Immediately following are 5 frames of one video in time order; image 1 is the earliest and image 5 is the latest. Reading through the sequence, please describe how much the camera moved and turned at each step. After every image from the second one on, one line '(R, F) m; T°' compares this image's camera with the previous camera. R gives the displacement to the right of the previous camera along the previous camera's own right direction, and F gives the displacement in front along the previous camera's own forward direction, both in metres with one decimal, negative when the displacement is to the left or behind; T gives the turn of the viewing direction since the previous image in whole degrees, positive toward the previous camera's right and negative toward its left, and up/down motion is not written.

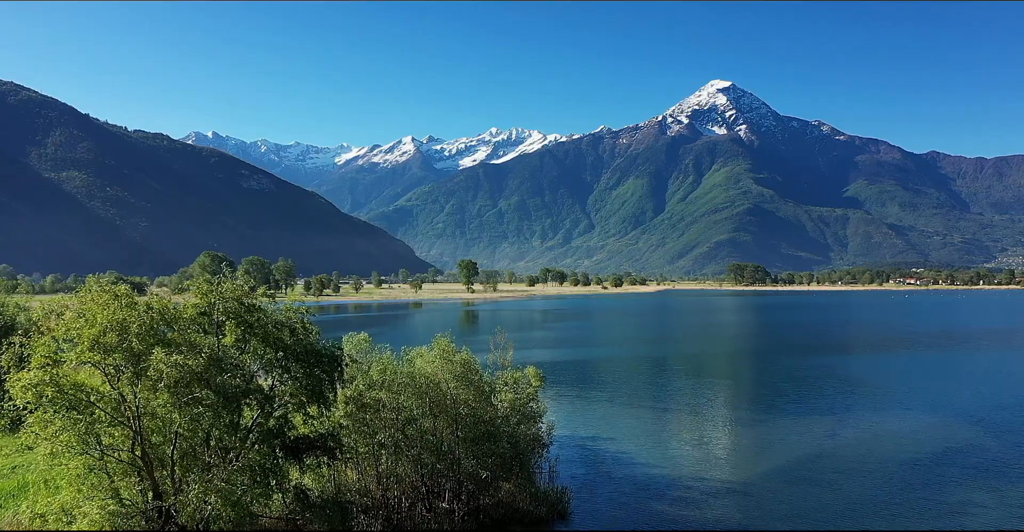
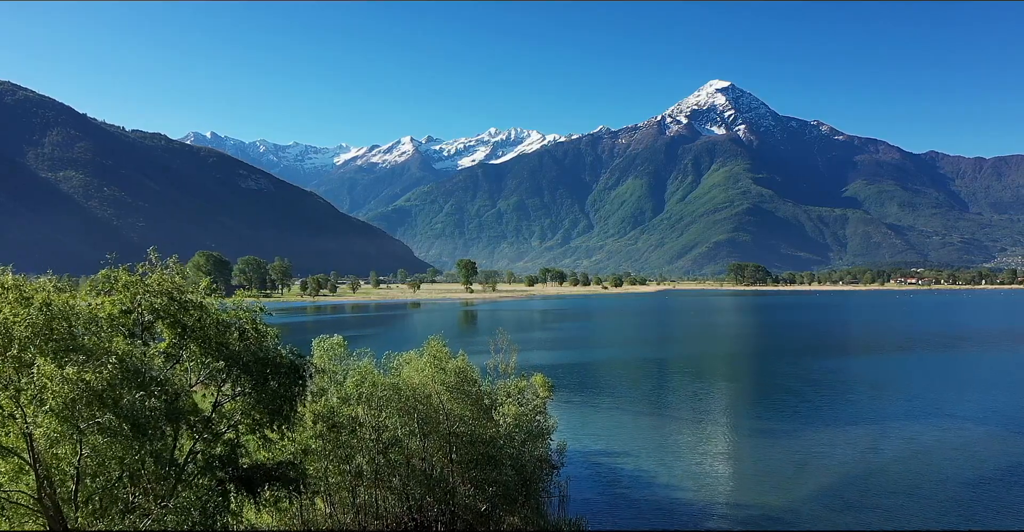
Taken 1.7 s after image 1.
(-0.1, +1.8) m; 0°
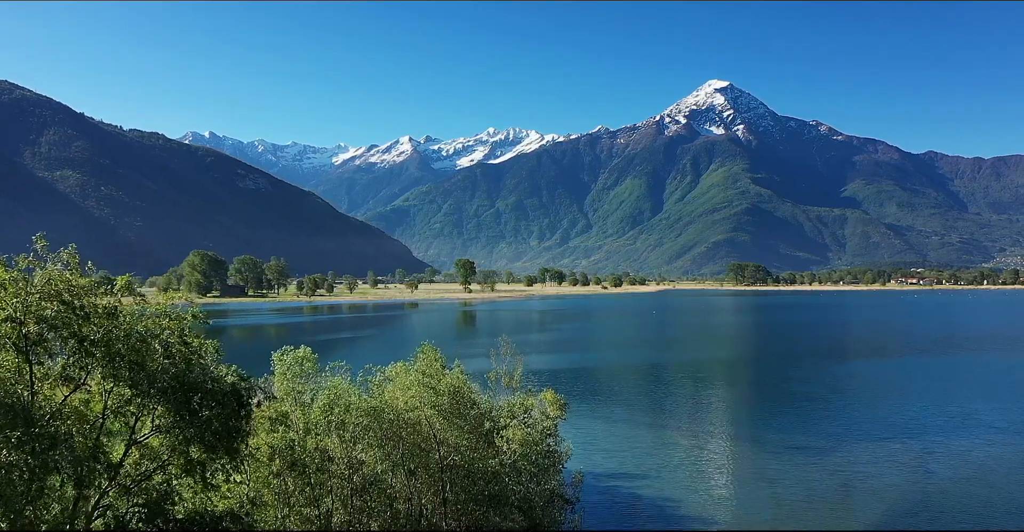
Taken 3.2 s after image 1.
(-0.1, +1.7) m; 0°
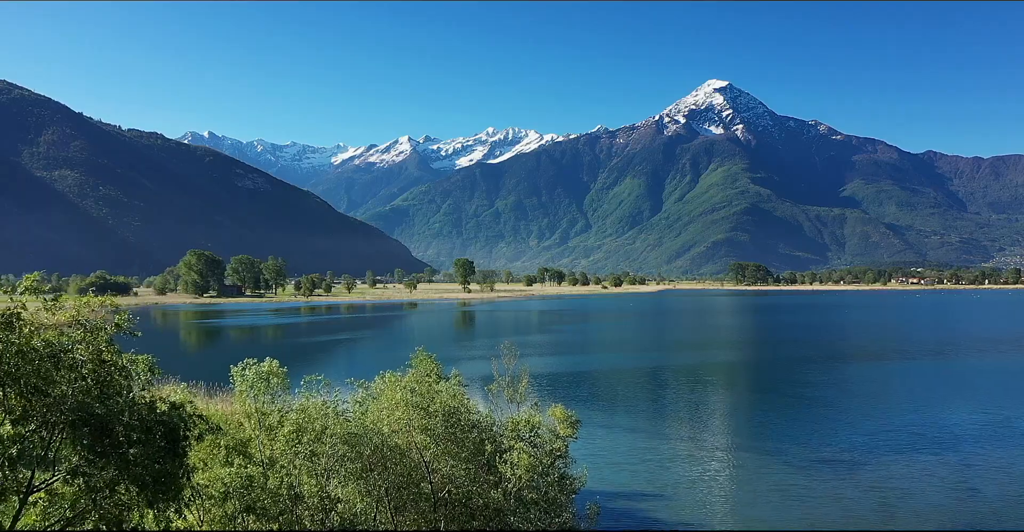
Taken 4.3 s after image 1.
(-0.1, +1.3) m; 0°
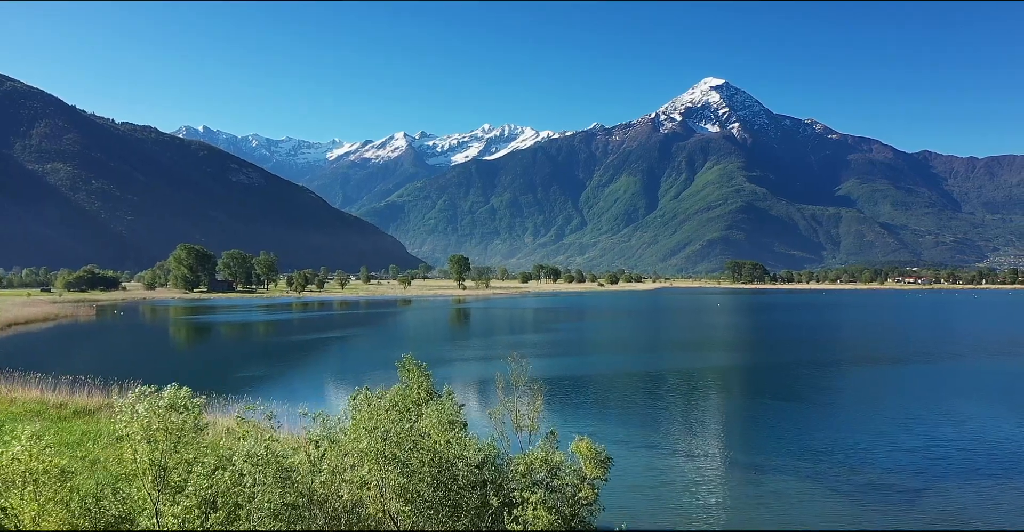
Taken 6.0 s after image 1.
(-0.2, +2.2) m; 0°
